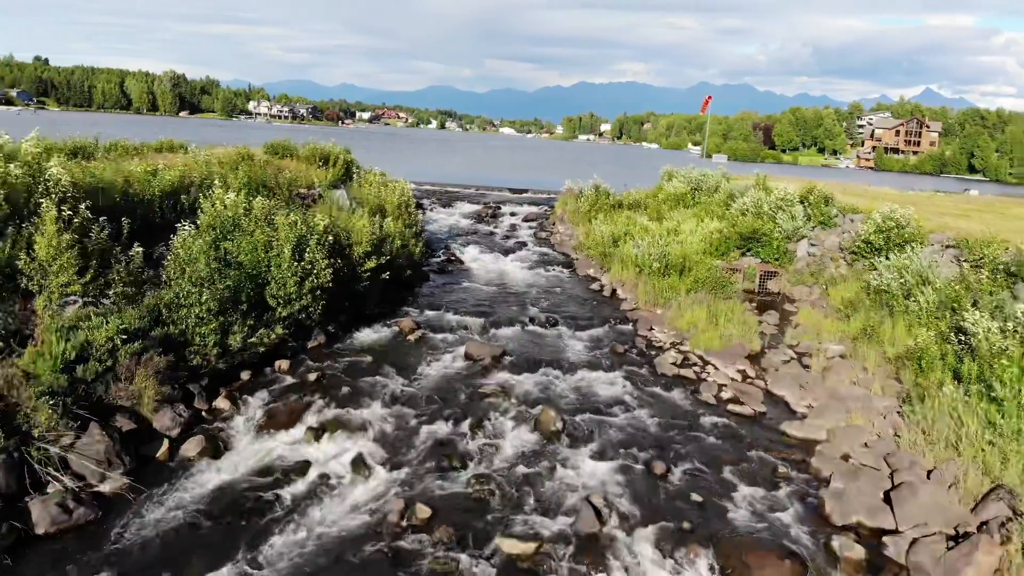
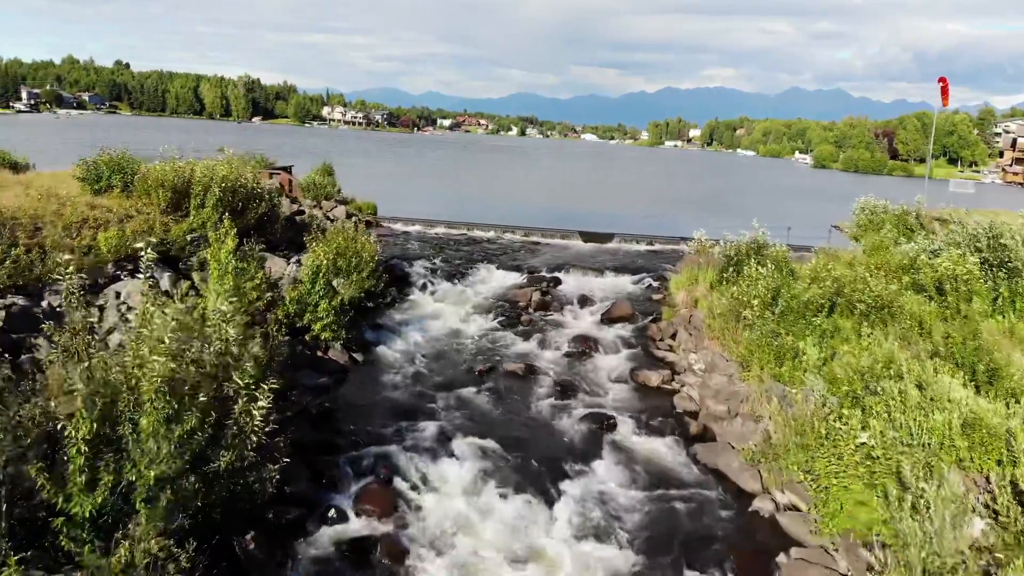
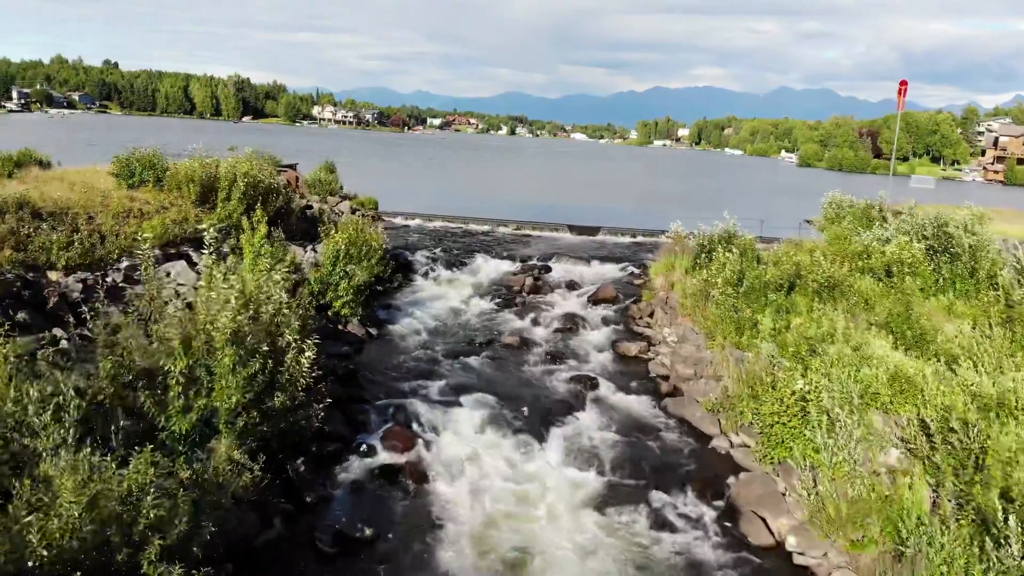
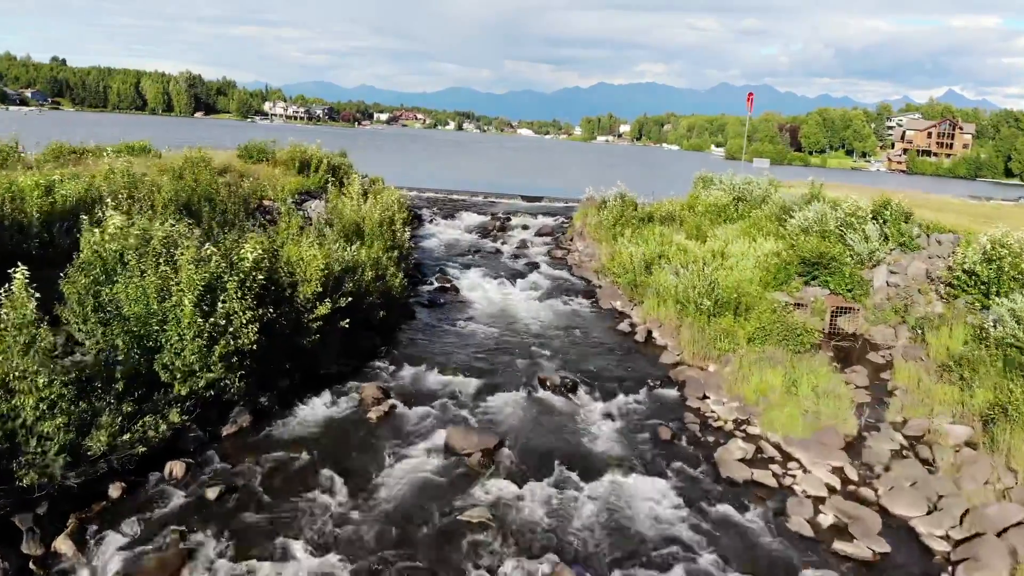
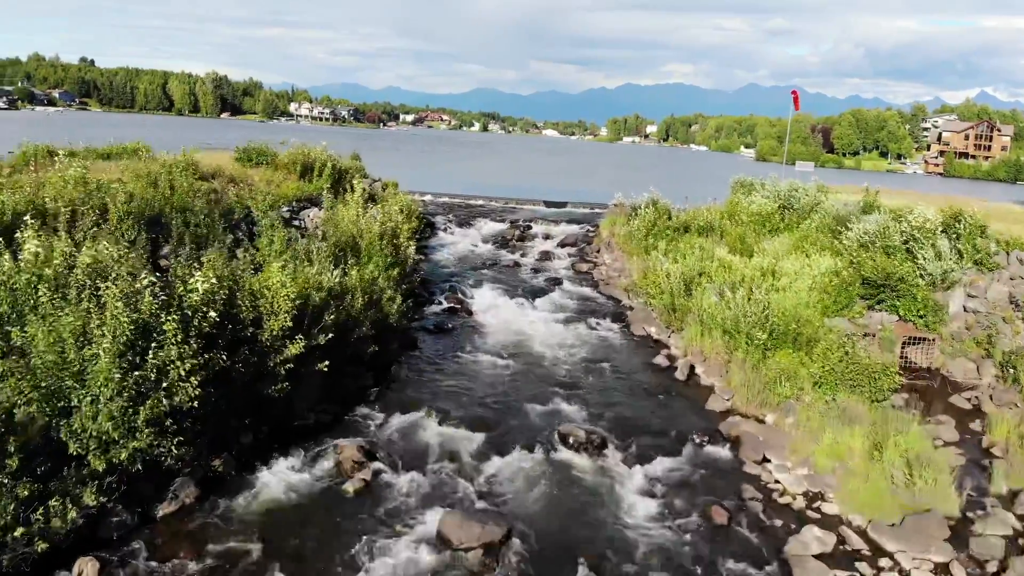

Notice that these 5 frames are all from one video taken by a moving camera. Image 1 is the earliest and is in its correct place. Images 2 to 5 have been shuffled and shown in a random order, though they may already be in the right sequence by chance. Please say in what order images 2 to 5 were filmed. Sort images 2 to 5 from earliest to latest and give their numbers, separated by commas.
4, 5, 3, 2
